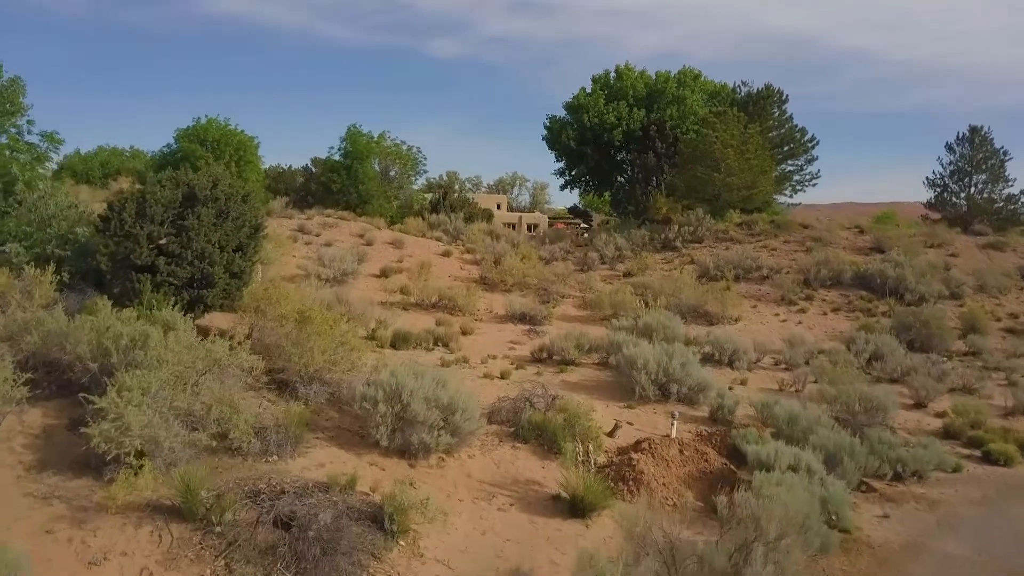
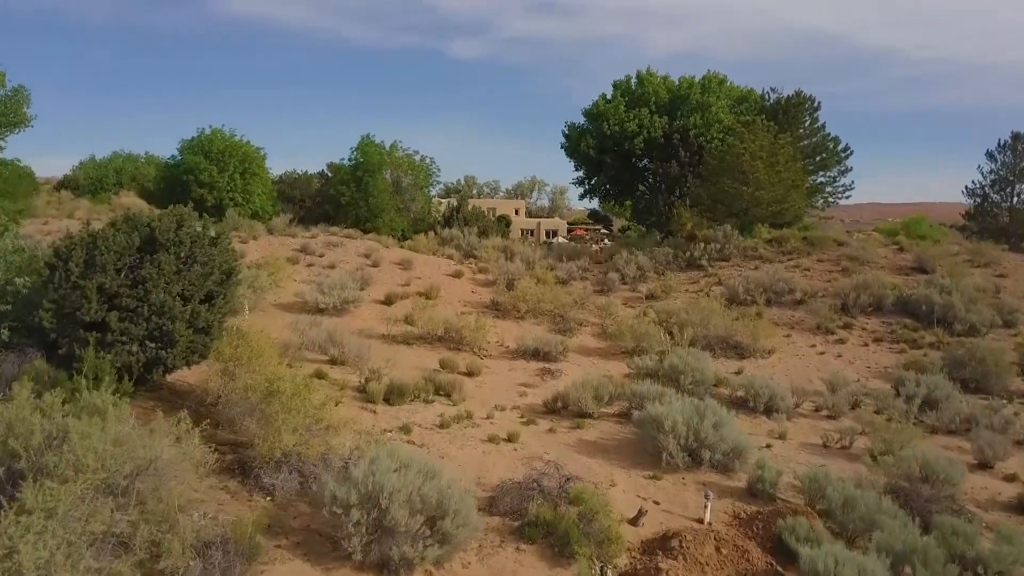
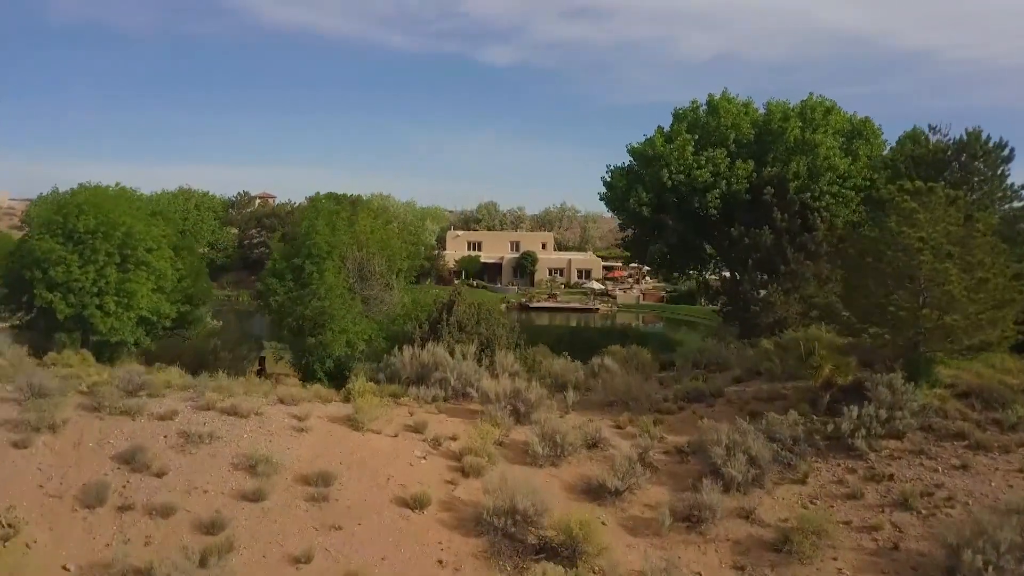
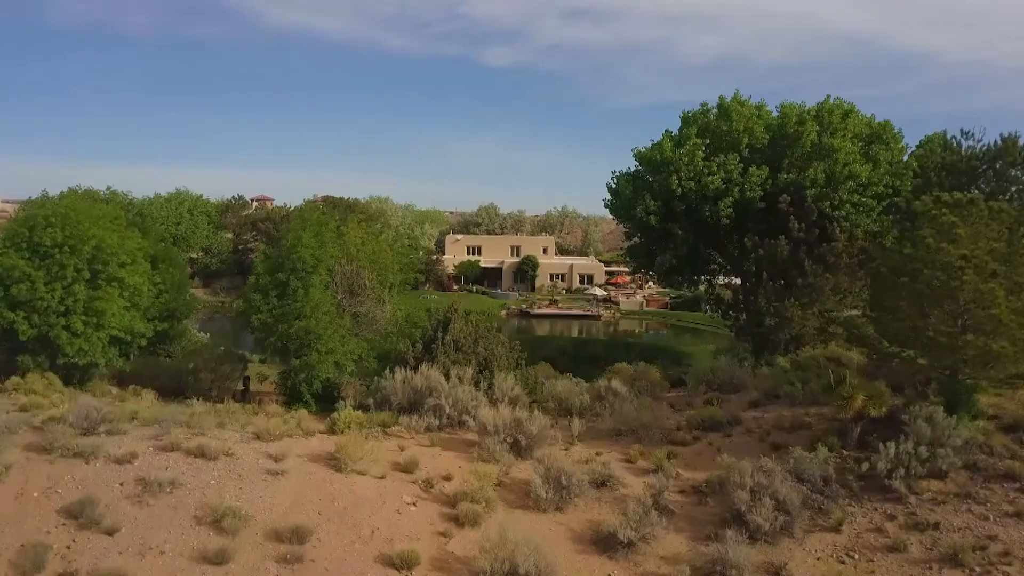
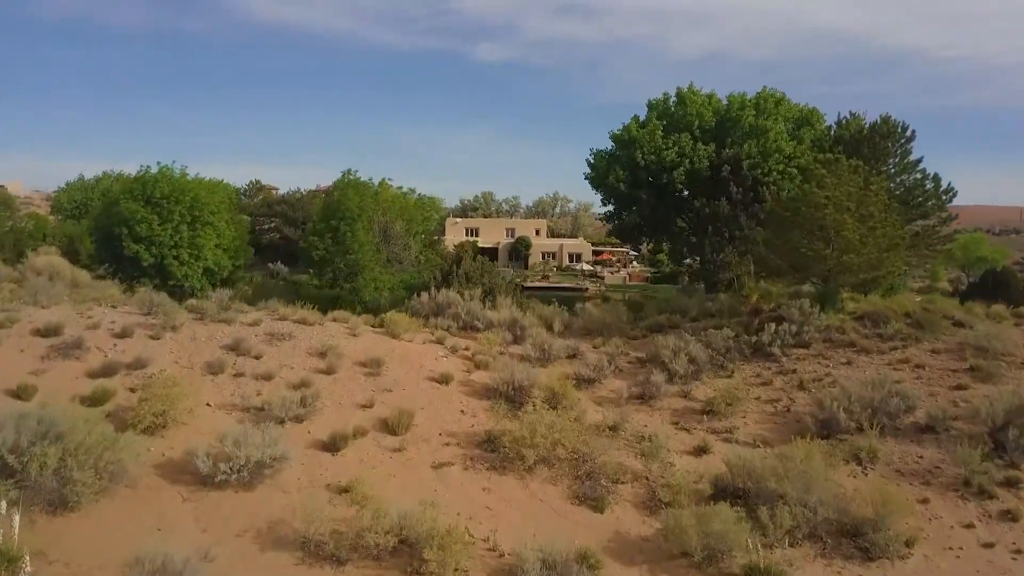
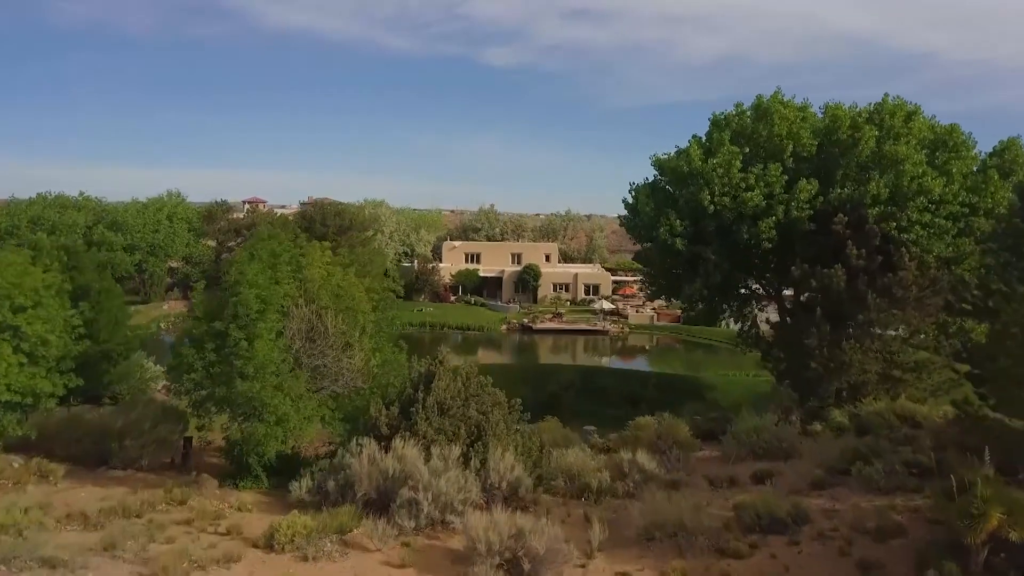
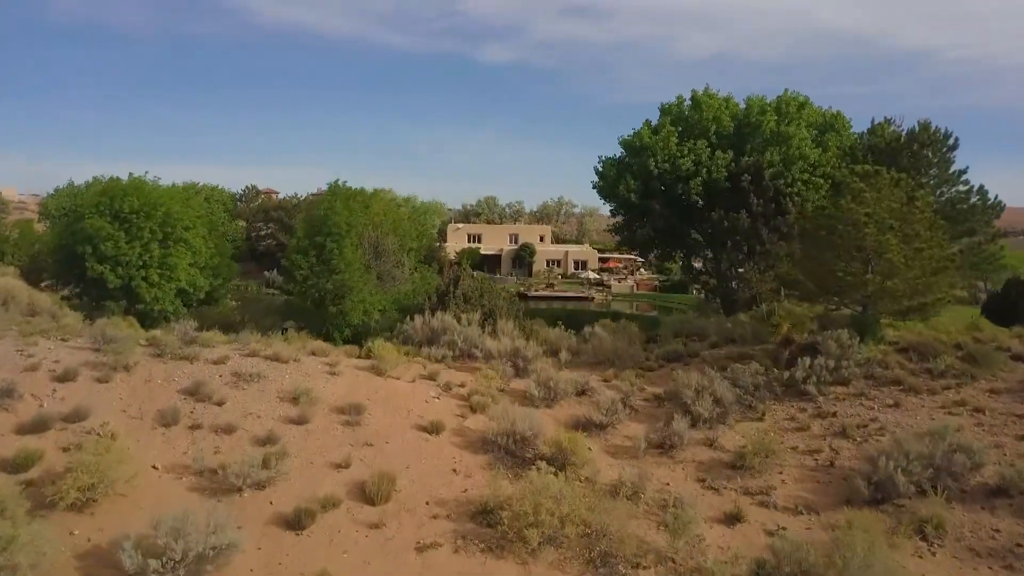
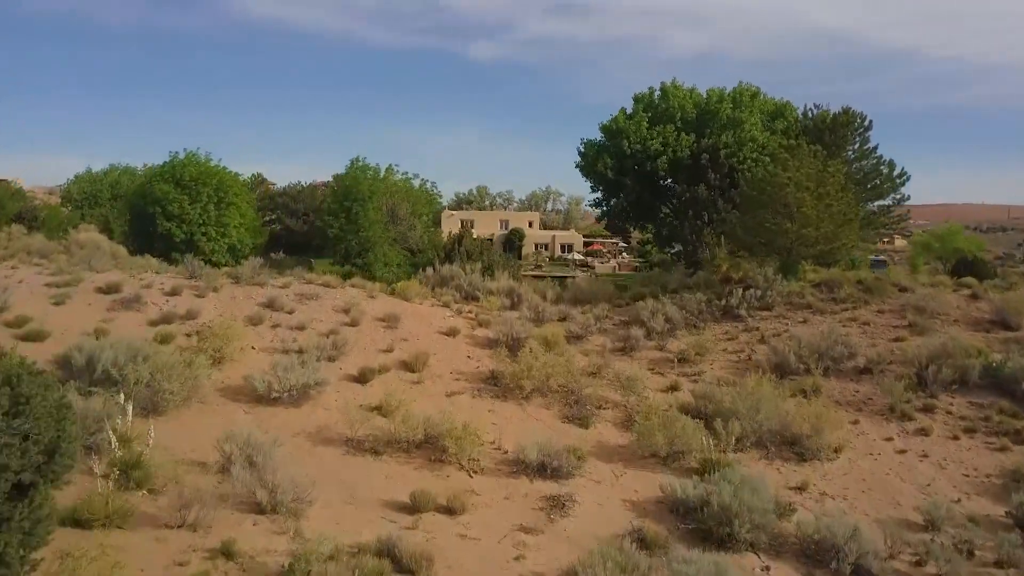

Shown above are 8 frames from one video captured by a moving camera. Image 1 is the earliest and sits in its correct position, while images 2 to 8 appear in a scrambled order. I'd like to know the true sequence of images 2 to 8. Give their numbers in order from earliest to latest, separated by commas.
2, 8, 5, 7, 3, 4, 6
